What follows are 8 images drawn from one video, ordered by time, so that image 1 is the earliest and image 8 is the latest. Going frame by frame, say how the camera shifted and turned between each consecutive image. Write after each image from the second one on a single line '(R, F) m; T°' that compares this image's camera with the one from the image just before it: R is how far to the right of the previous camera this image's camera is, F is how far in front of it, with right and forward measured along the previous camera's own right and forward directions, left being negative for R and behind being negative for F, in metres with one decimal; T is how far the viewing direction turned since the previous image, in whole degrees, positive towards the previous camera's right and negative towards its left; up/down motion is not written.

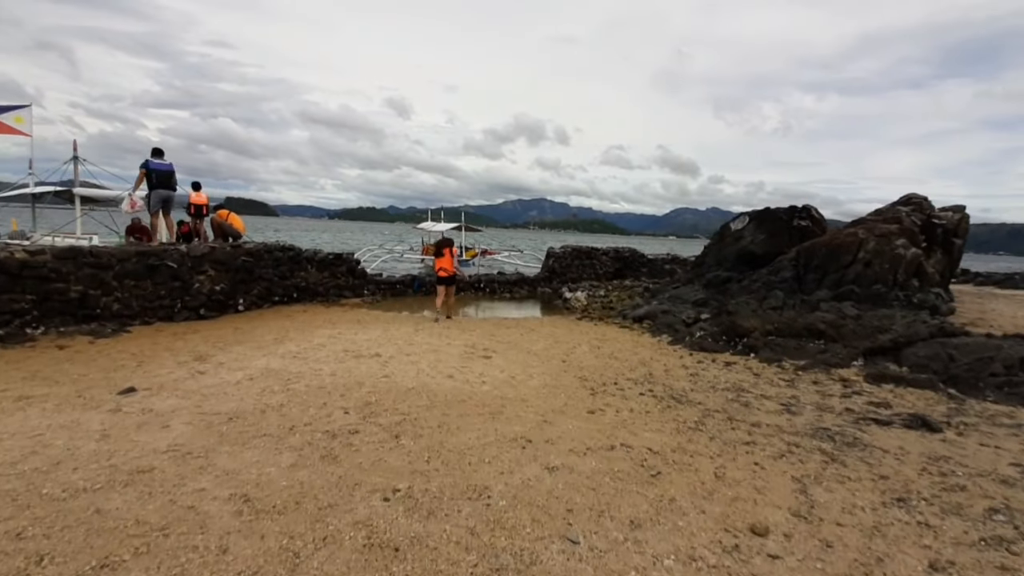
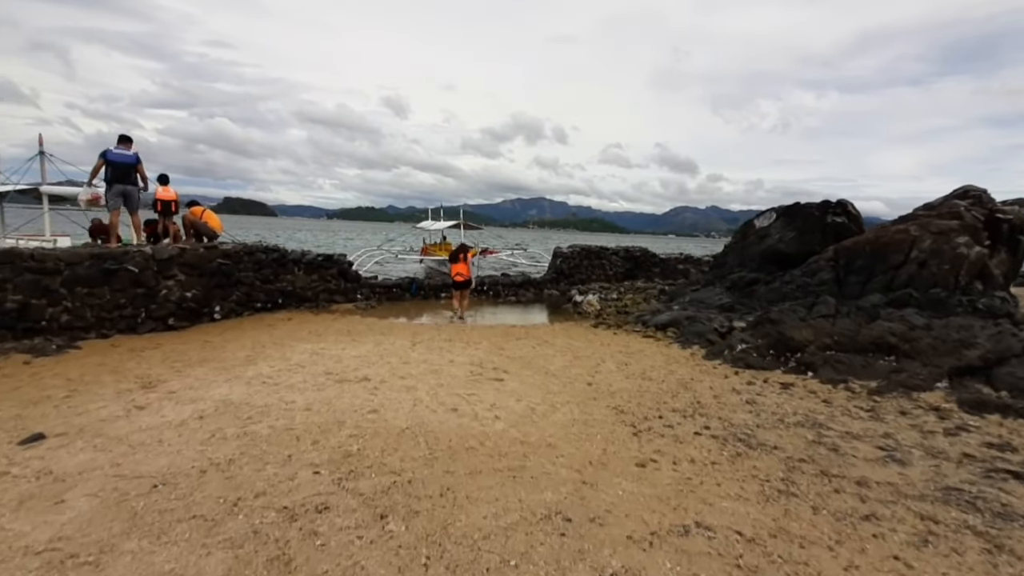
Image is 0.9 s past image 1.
(-0.3, +1.7) m; 0°
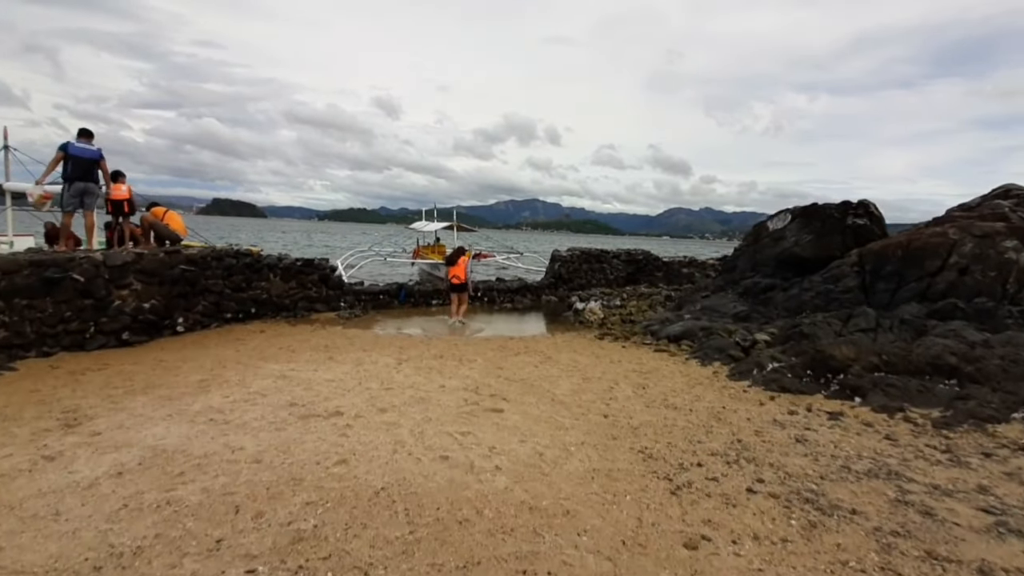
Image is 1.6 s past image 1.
(-0.1, +1.3) m; +1°
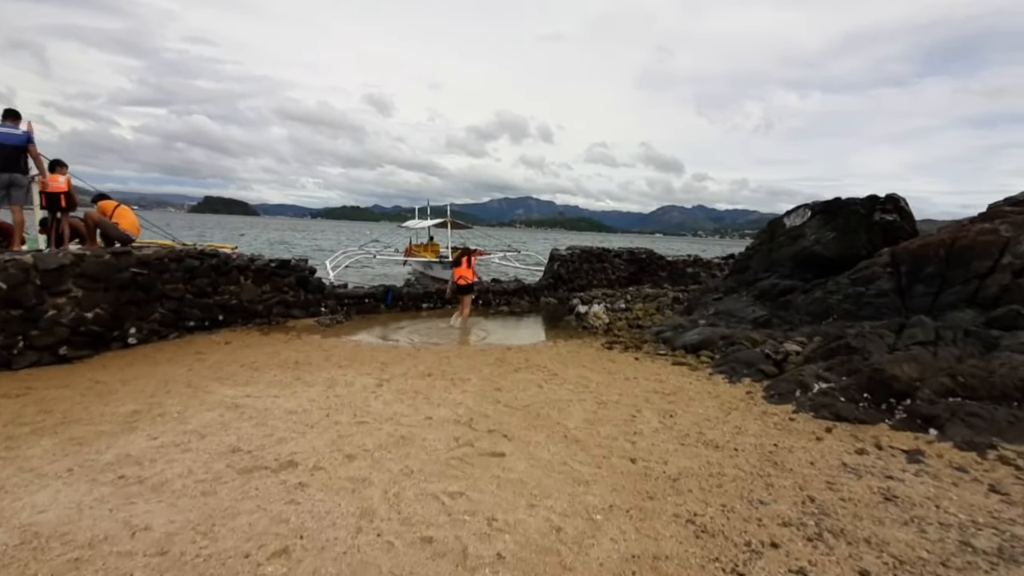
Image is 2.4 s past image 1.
(-0.1, +1.5) m; +1°
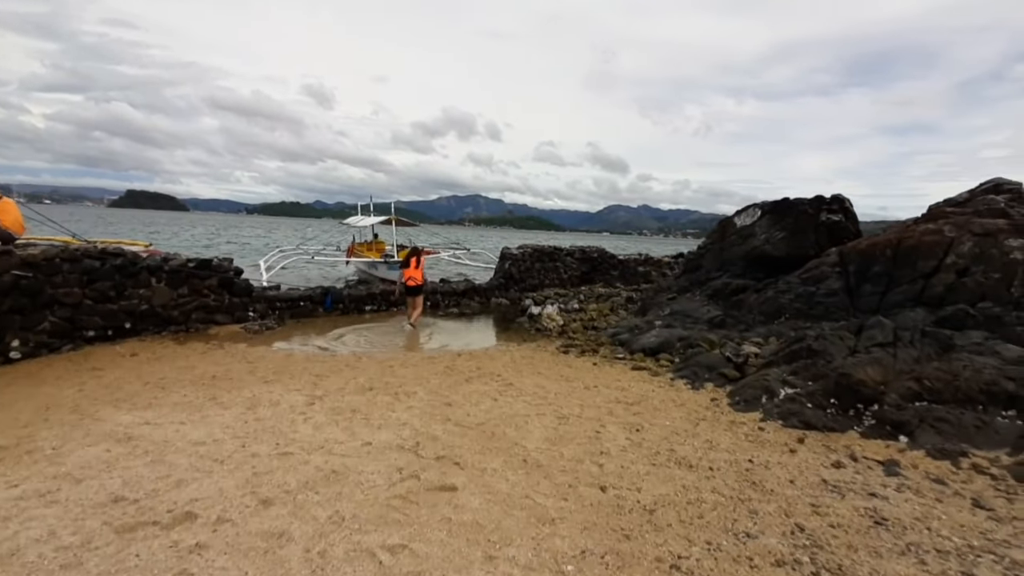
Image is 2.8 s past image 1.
(0.0, +0.8) m; +6°
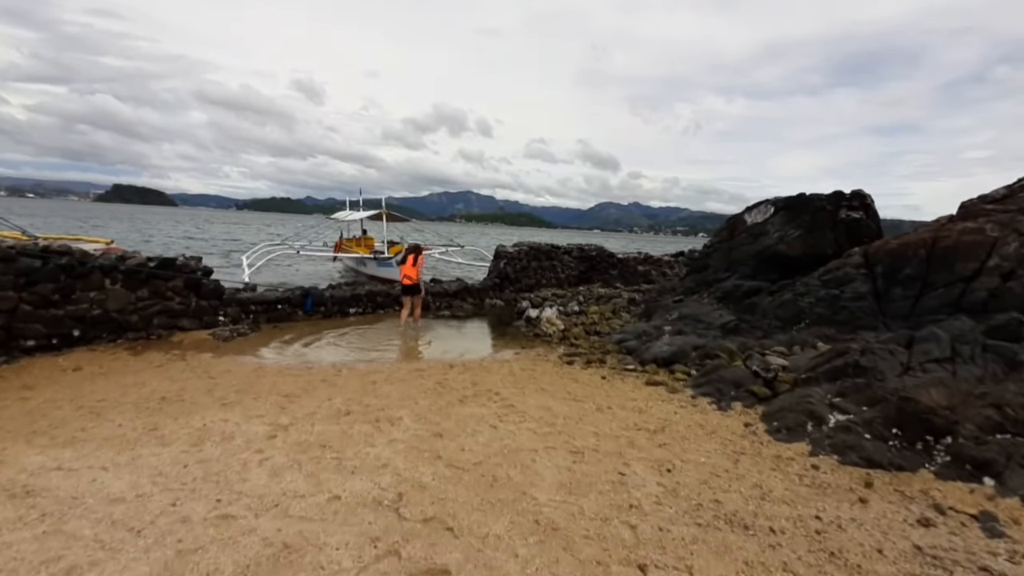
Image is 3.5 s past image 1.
(-0.2, +1.2) m; +1°
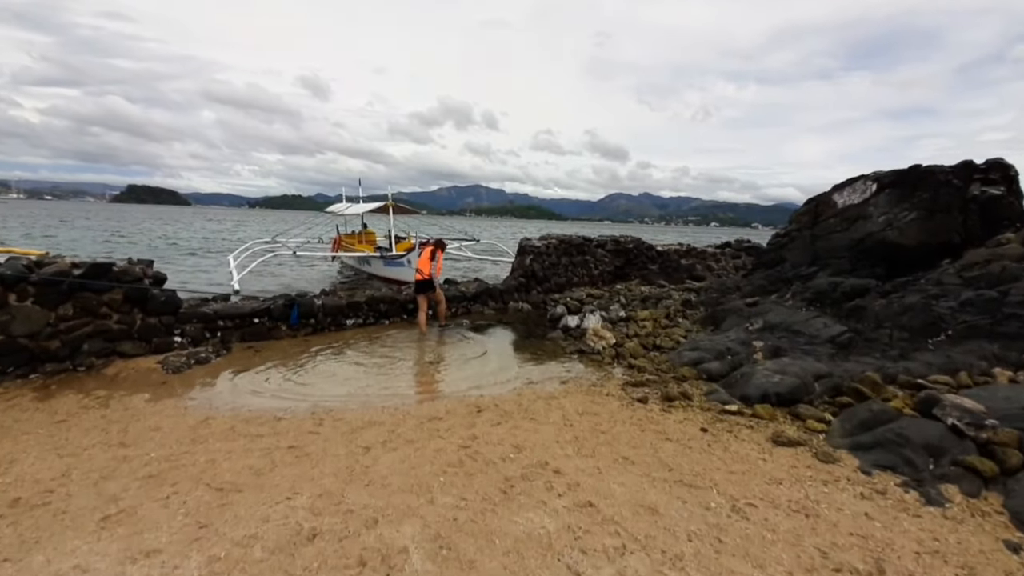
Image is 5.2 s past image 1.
(-0.6, +3.0) m; -1°
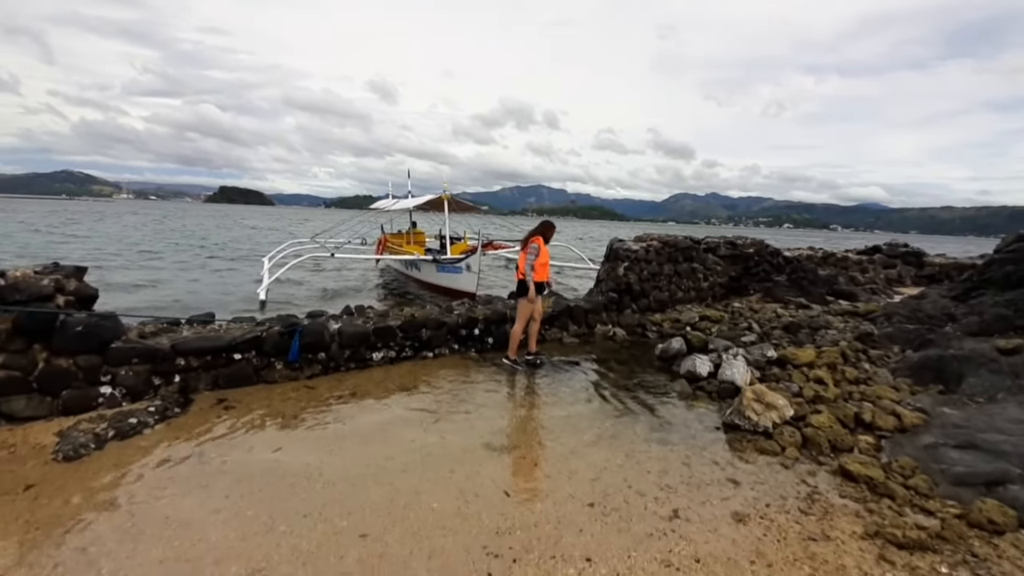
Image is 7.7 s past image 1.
(-0.7, +4.1) m; -7°
